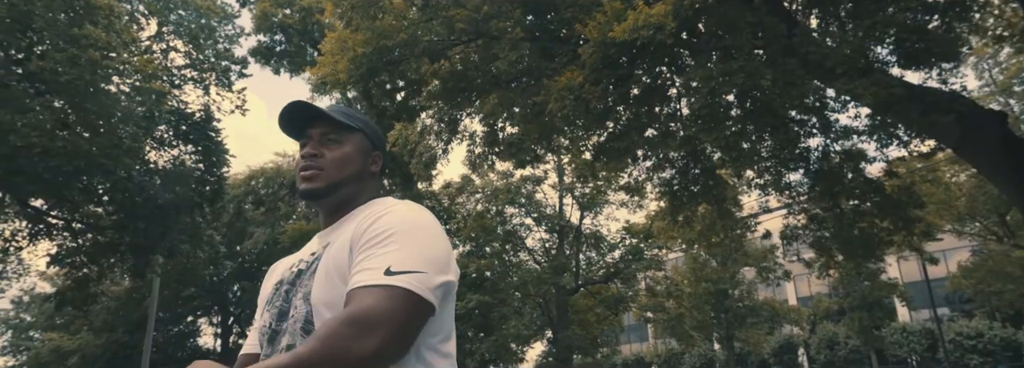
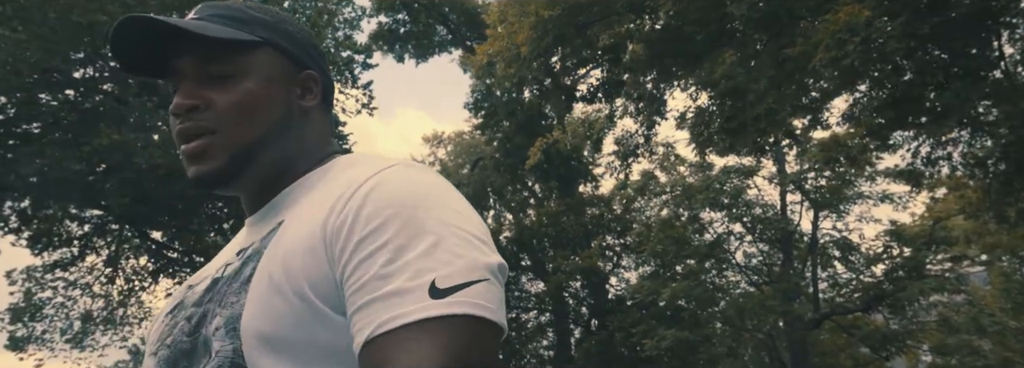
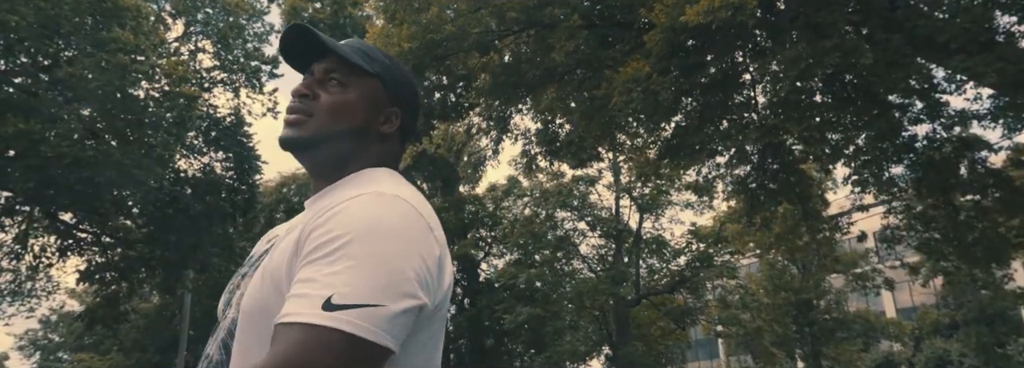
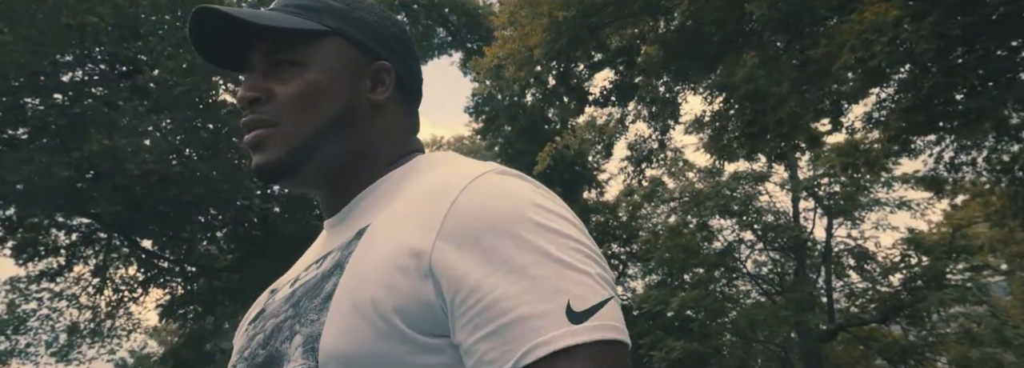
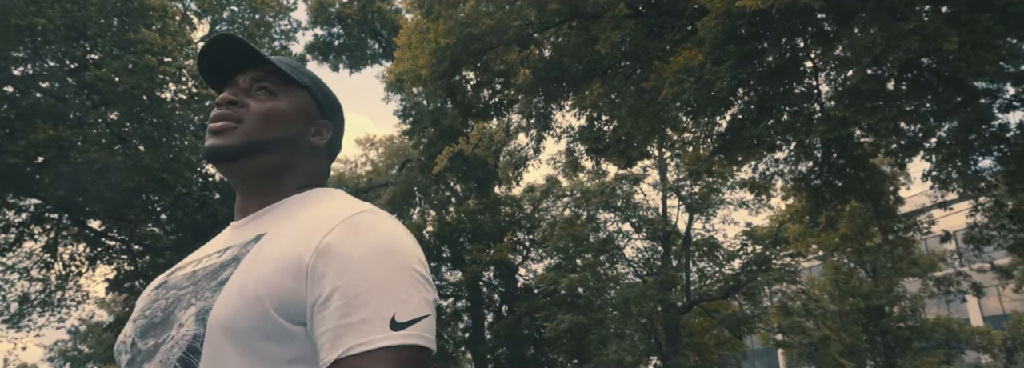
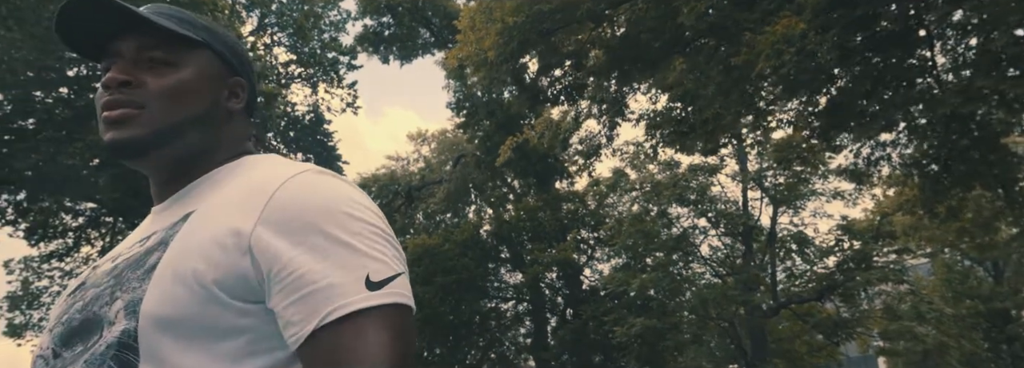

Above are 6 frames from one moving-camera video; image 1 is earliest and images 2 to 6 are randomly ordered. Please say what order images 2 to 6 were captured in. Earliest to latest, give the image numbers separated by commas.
3, 5, 6, 2, 4
